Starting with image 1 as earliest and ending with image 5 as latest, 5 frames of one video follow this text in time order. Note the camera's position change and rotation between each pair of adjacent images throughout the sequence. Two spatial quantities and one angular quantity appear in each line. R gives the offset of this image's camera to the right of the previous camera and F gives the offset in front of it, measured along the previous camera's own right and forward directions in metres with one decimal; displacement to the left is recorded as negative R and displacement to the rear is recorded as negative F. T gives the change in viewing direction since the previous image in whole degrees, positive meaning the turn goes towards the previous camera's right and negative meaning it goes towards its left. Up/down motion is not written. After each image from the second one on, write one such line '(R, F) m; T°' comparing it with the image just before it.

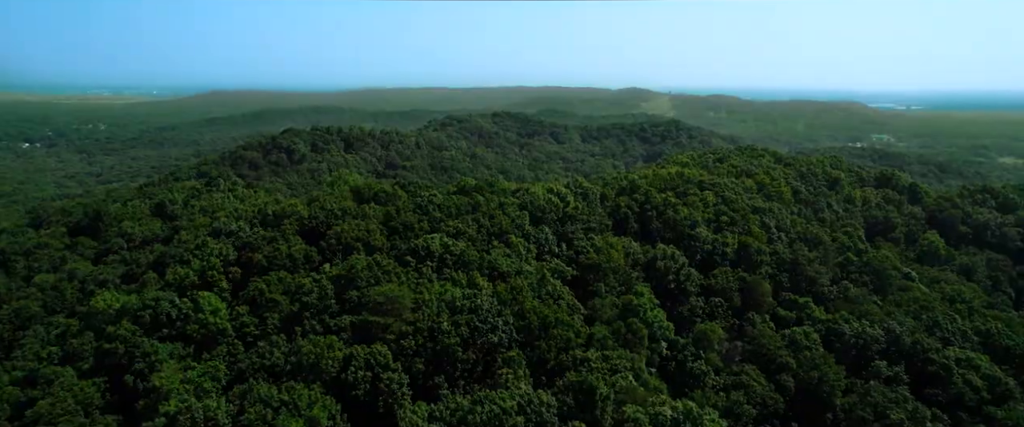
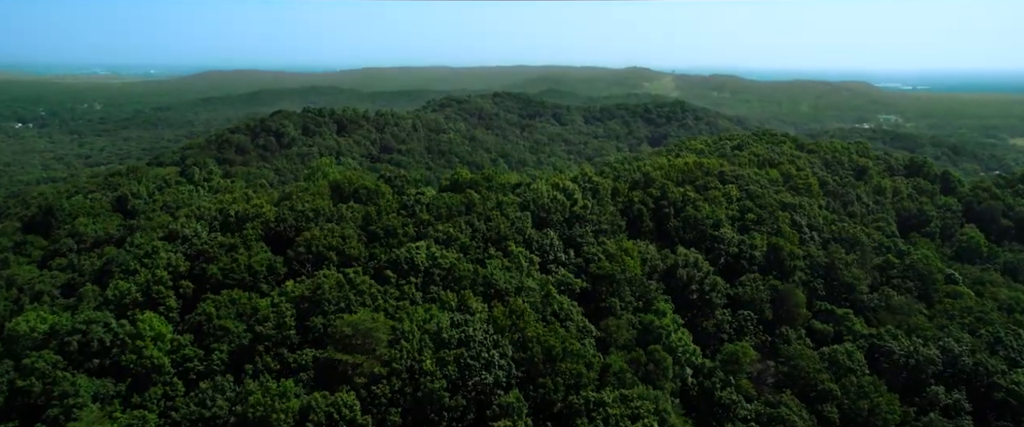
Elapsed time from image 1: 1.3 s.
(0.0, +3.8) m; 0°
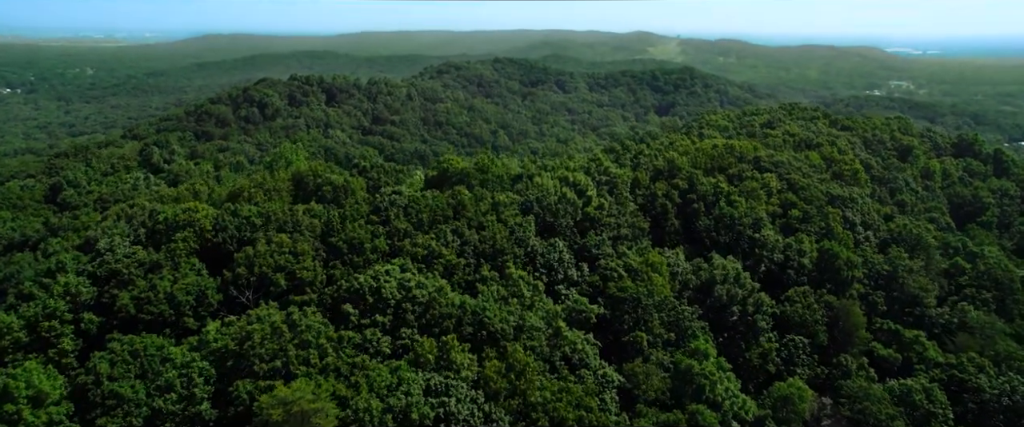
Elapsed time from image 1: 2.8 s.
(+0.1, +4.9) m; 0°
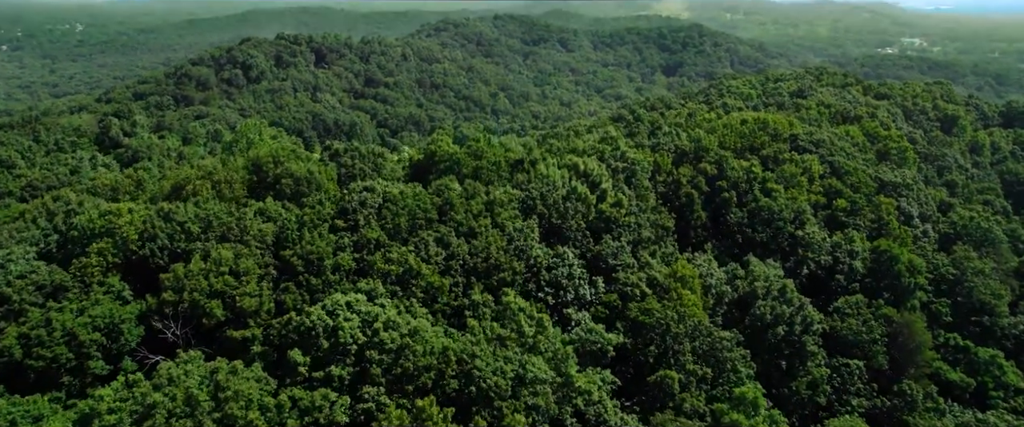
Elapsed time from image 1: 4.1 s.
(+0.1, +3.7) m; 0°
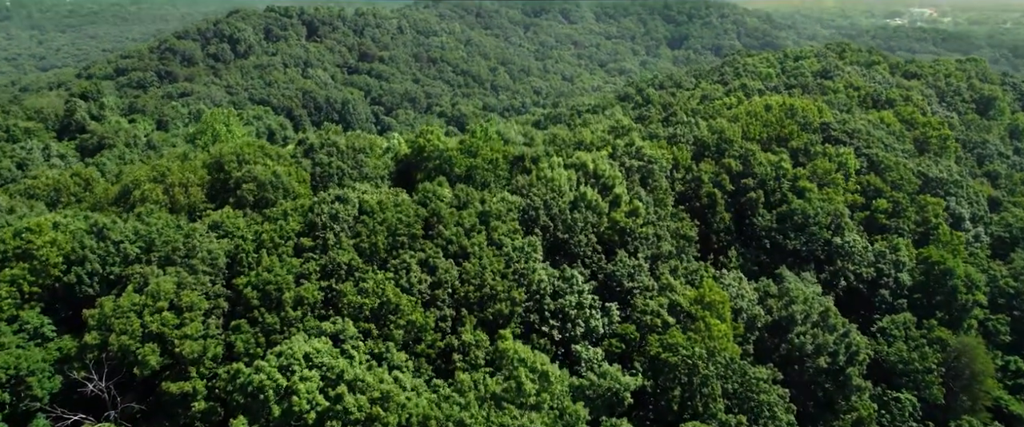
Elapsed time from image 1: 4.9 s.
(0.0, +2.5) m; 0°
